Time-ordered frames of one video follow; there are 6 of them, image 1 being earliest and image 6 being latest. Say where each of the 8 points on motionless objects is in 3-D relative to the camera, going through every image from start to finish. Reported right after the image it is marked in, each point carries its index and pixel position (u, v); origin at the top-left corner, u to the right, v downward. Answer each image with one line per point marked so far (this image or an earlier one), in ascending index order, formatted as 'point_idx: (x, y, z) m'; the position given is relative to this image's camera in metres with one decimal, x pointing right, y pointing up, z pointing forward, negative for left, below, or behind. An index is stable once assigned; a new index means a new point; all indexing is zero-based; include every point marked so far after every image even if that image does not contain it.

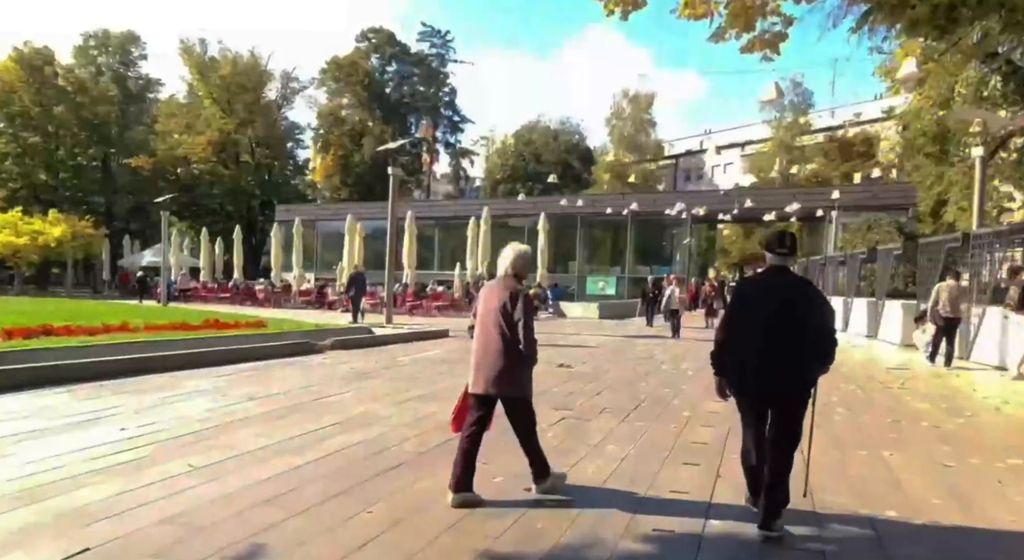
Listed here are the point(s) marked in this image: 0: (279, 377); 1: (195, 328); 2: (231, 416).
0: (-3.1, -1.3, +10.9) m
1: (-6.4, -0.9, +16.3) m
2: (-2.7, -1.3, +7.9) m
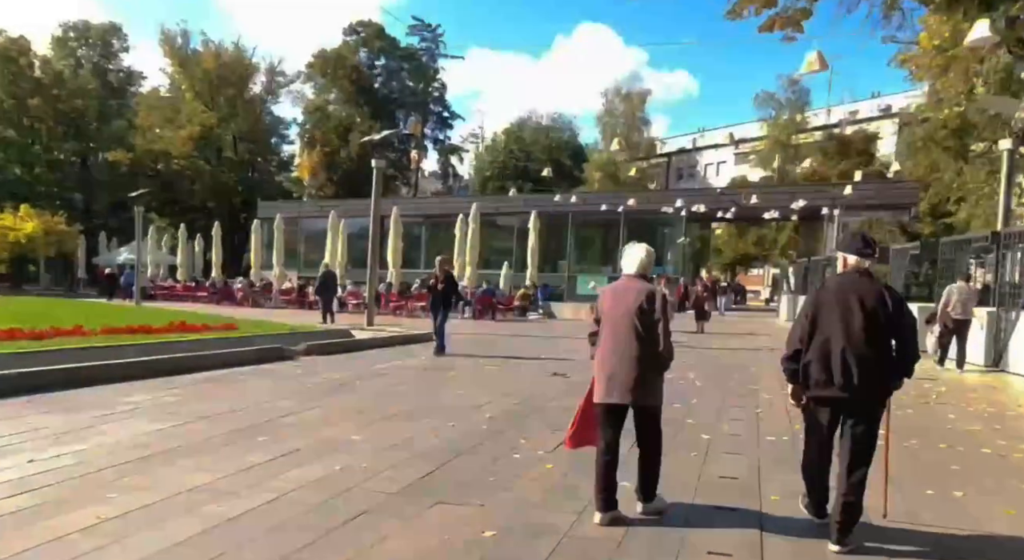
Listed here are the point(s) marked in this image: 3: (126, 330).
0: (-3.2, -1.3, +9.7) m
1: (-6.6, -0.9, +15.0) m
2: (-2.8, -1.3, +6.7) m
3: (-6.9, -0.9, +14.6) m
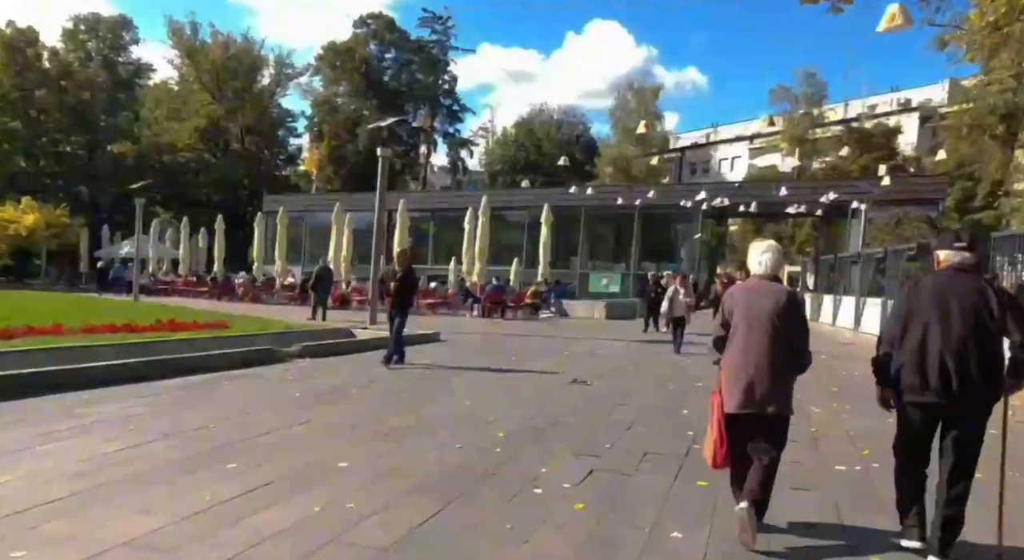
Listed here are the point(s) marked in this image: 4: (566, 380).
0: (-3.1, -1.2, +8.6) m
1: (-6.4, -0.8, +13.9) m
2: (-2.7, -1.2, +5.5) m
3: (-6.7, -0.8, +13.5) m
4: (+0.7, -1.3, +10.7) m
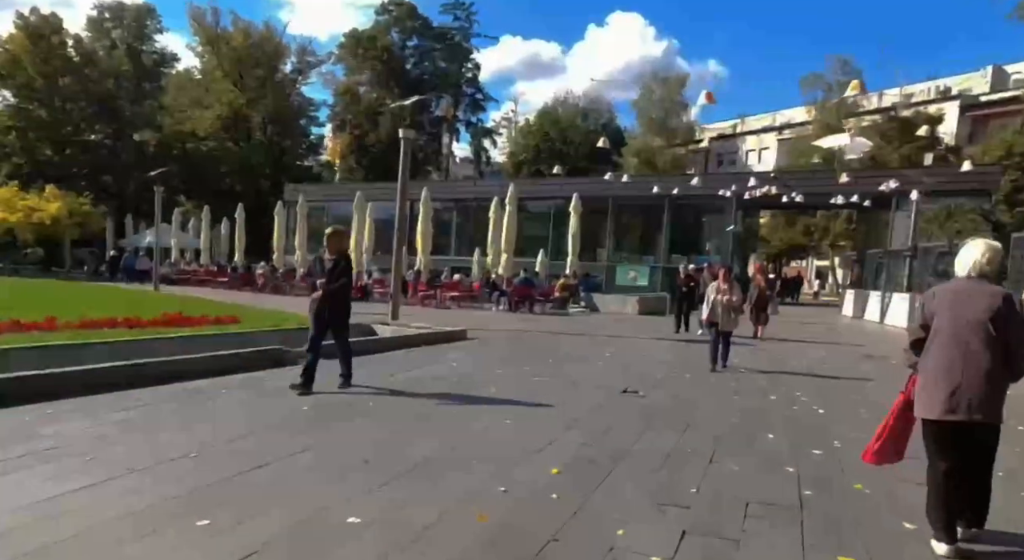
0: (-2.7, -1.2, +7.3) m
1: (-5.8, -0.7, +12.7) m
2: (-2.3, -1.2, +4.3) m
3: (-6.2, -0.7, +12.3) m
4: (+1.2, -1.3, +9.4) m
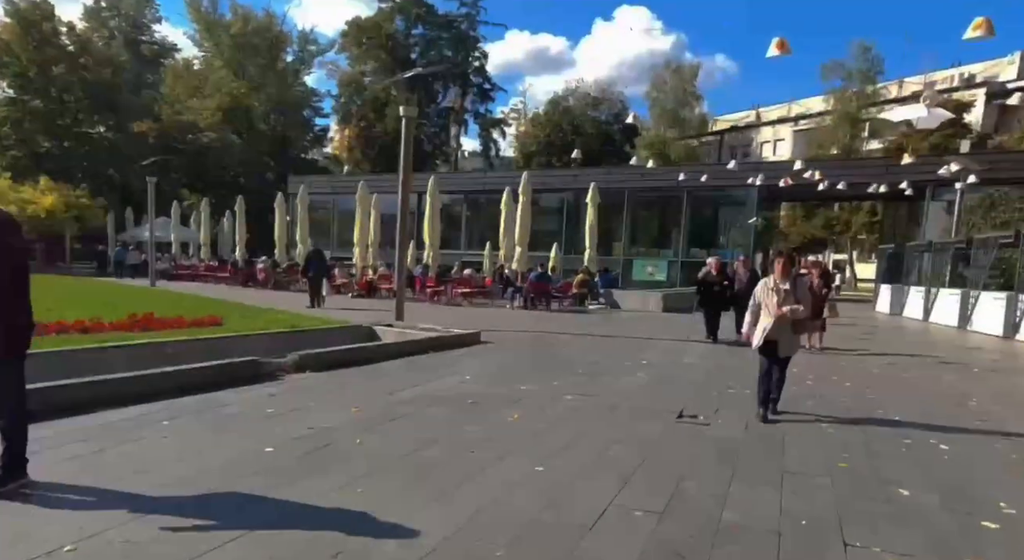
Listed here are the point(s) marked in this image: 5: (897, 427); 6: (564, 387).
0: (-2.4, -1.2, +5.5) m
1: (-5.5, -0.7, +11.0) m
2: (-2.1, -1.2, +2.5) m
3: (-5.9, -0.6, +10.6) m
4: (+1.5, -1.2, +7.6) m
5: (+3.5, -1.3, +7.5) m
6: (+0.5, -1.2, +9.1) m
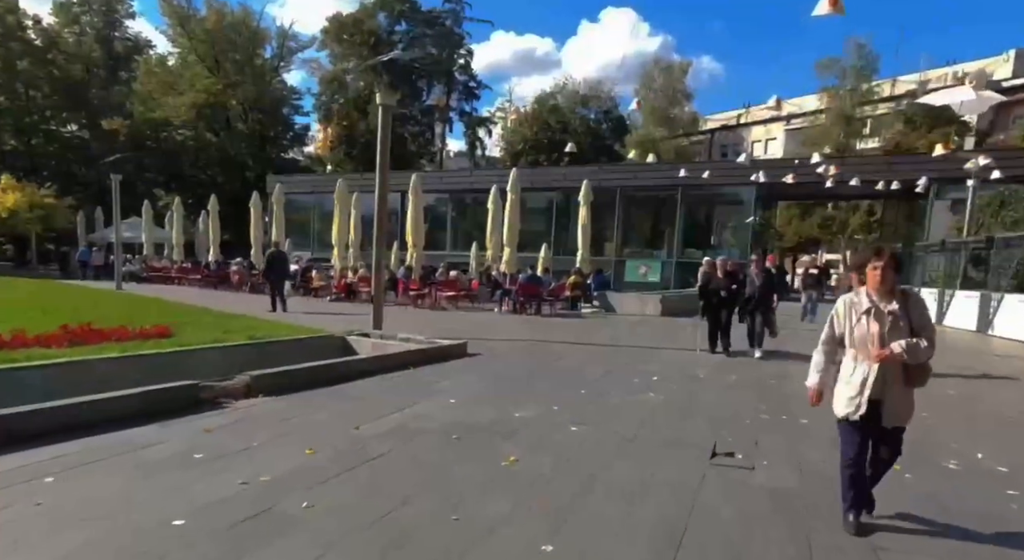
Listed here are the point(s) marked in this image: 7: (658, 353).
0: (-2.4, -1.2, +4.0) m
1: (-5.6, -0.7, +9.4) m
2: (-2.1, -1.3, +1.0) m
3: (-6.0, -0.7, +9.0) m
4: (+1.4, -1.3, +6.1) m
5: (+3.5, -1.4, +6.0) m
6: (+0.5, -1.3, +7.6) m
7: (+2.4, -1.2, +13.4) m
